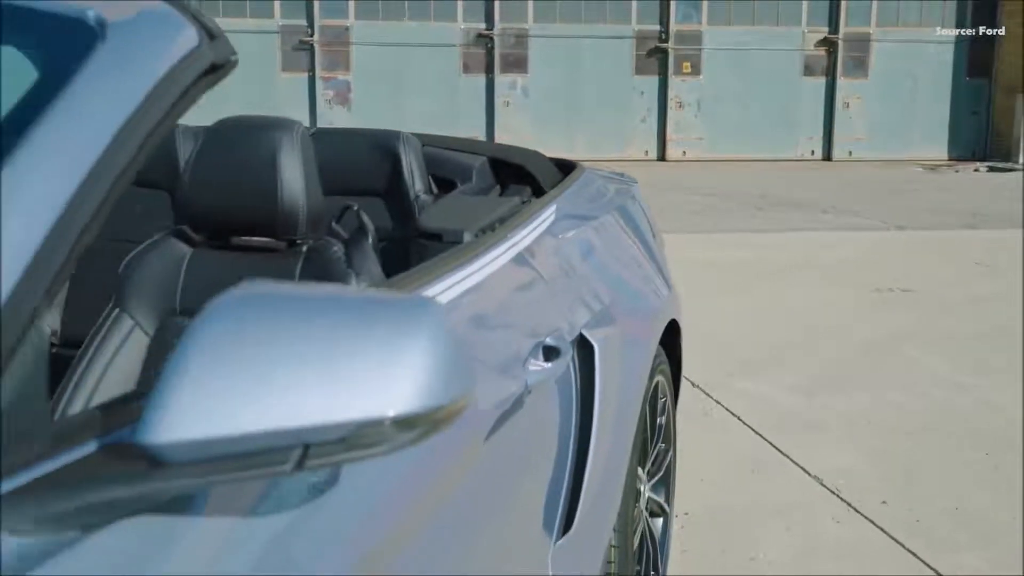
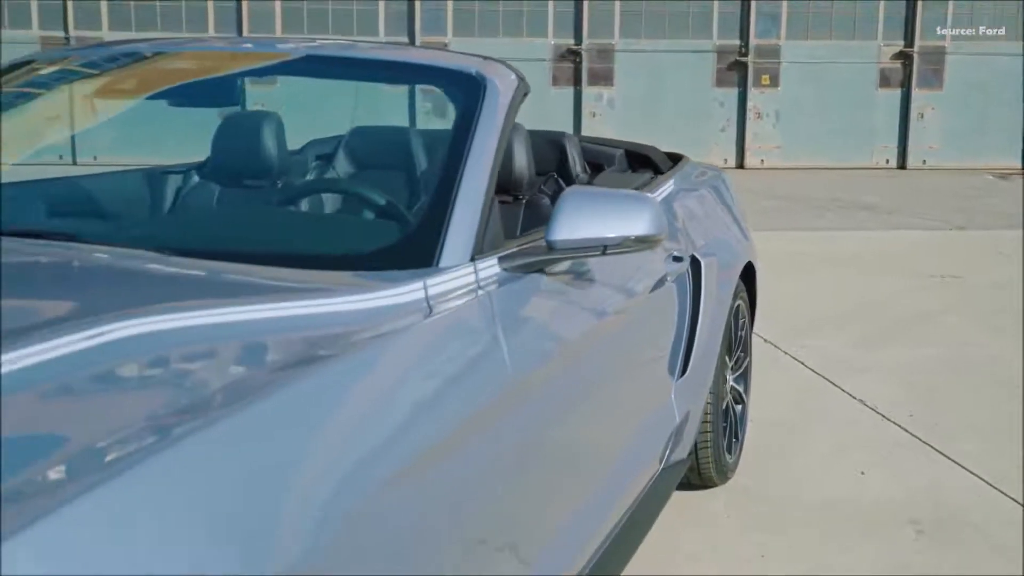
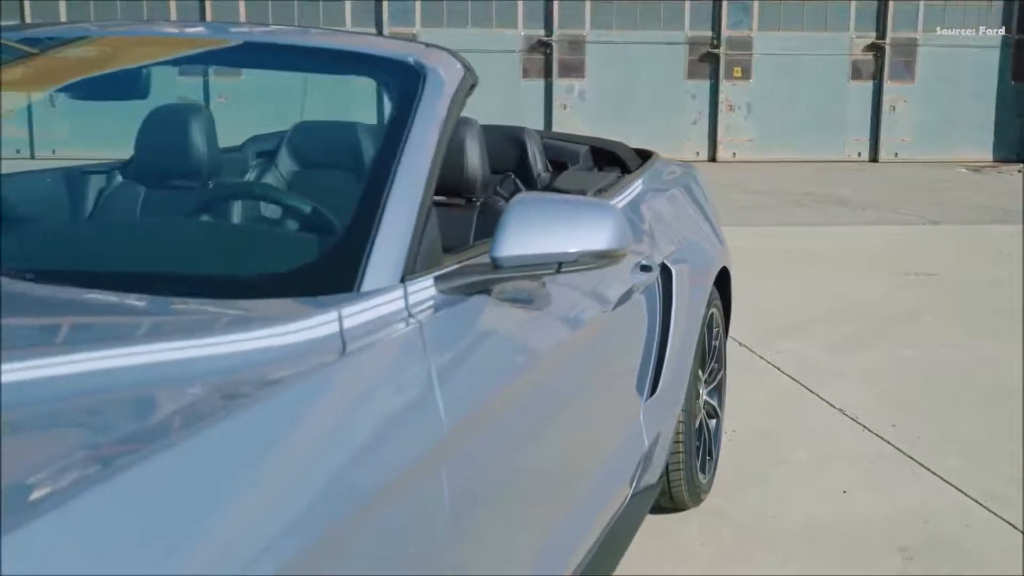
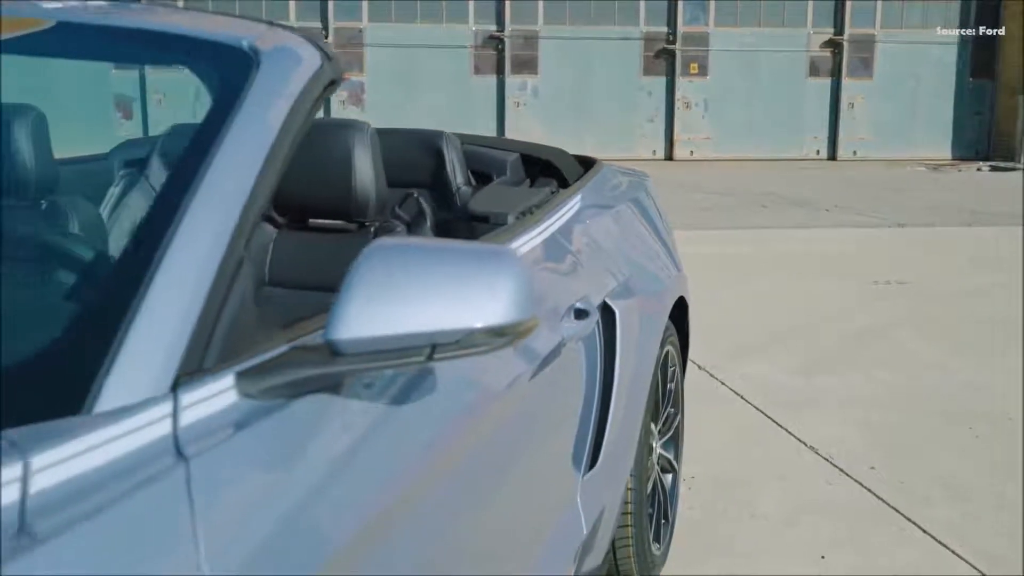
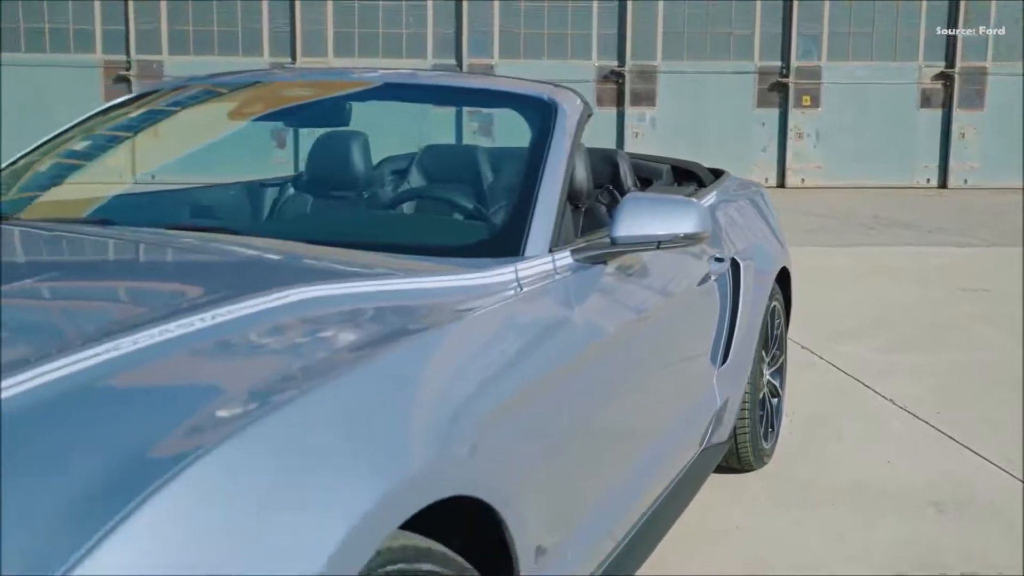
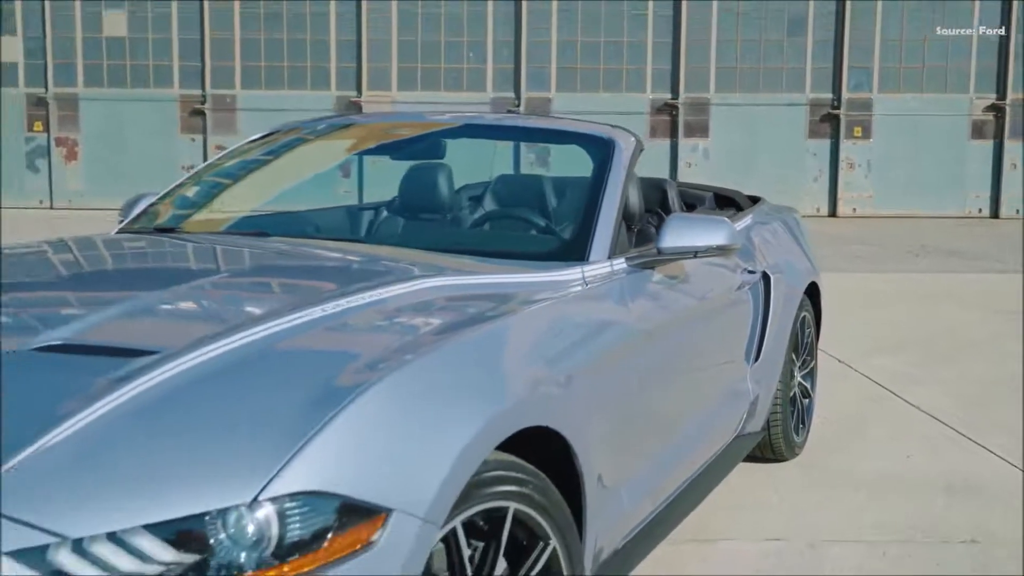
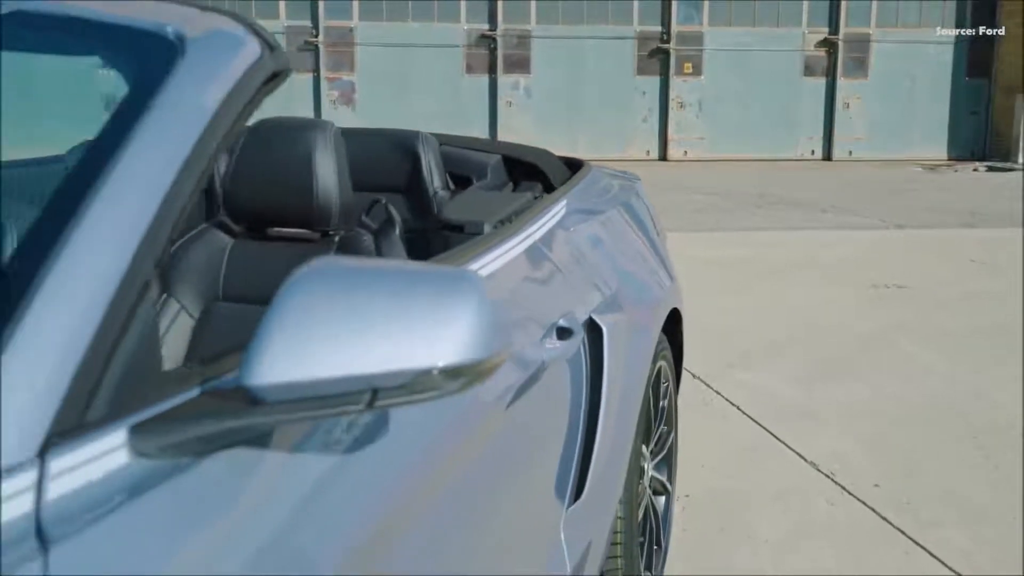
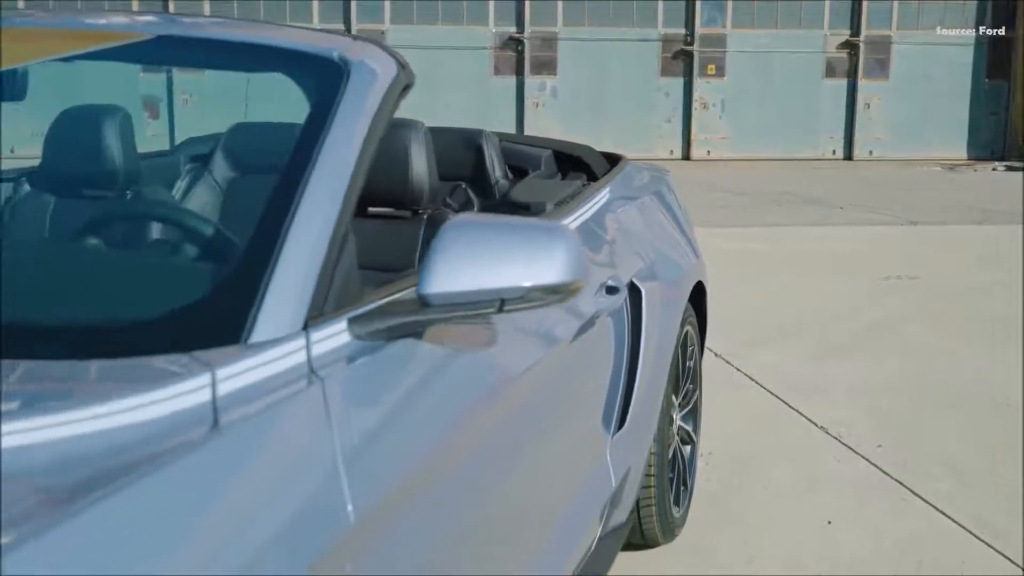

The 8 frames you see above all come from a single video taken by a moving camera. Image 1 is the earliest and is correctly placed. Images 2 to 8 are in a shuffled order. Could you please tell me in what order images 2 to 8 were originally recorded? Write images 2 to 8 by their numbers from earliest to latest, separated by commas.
7, 4, 8, 3, 2, 5, 6
